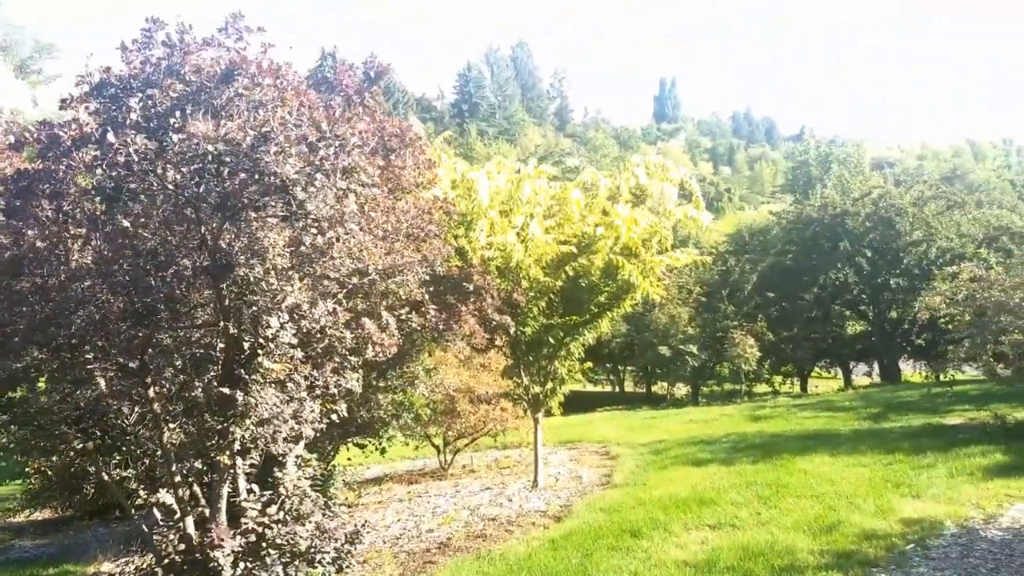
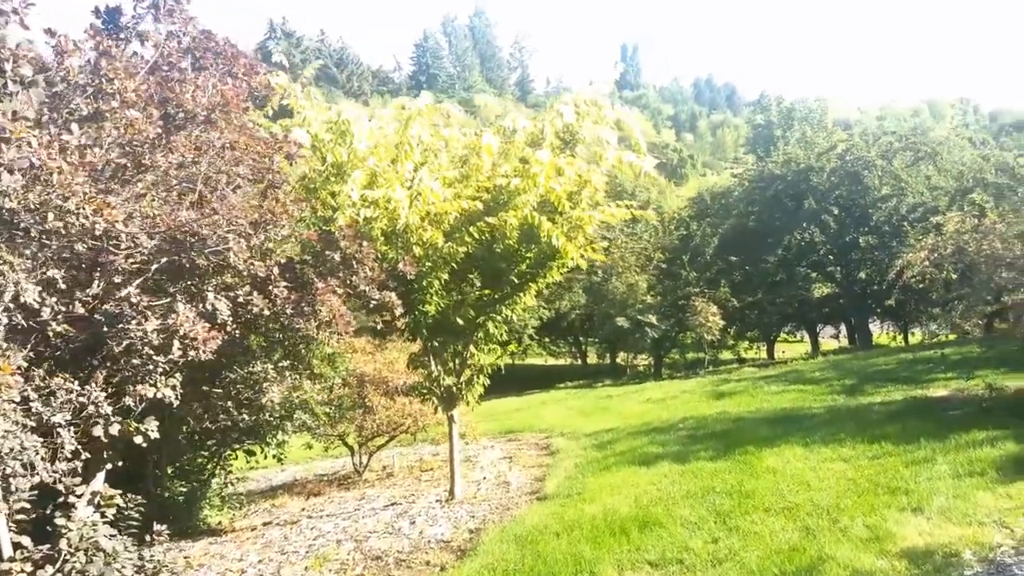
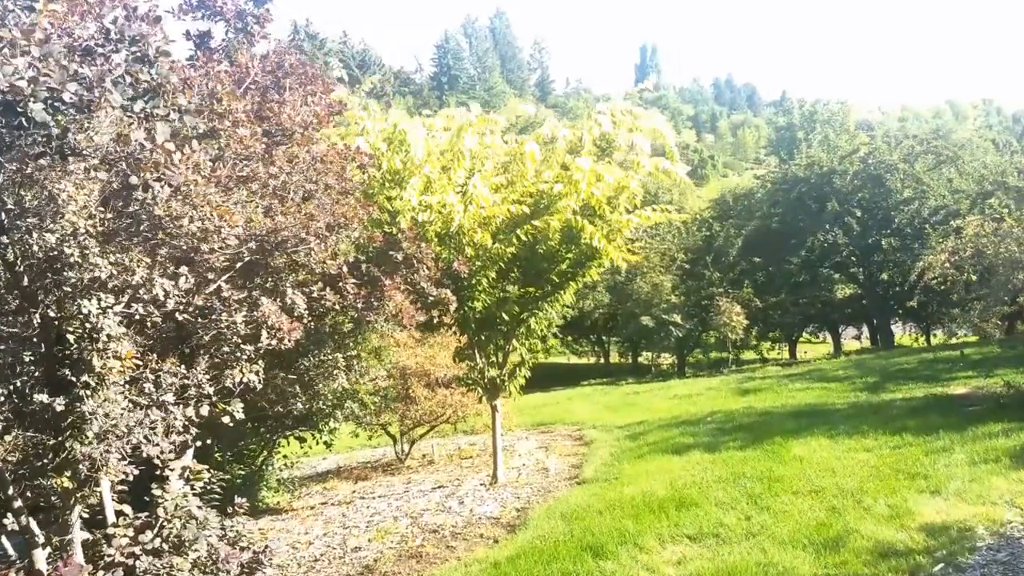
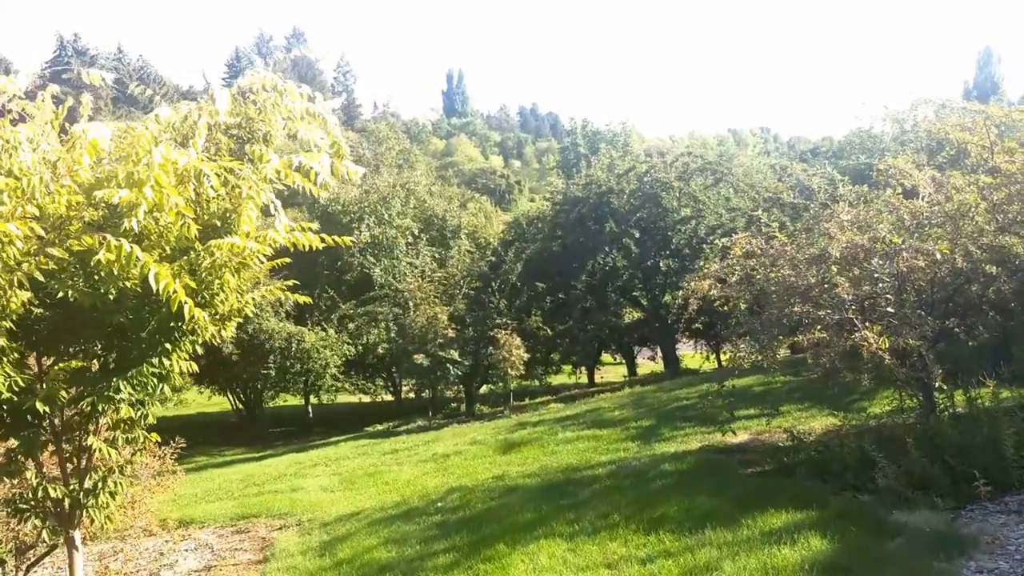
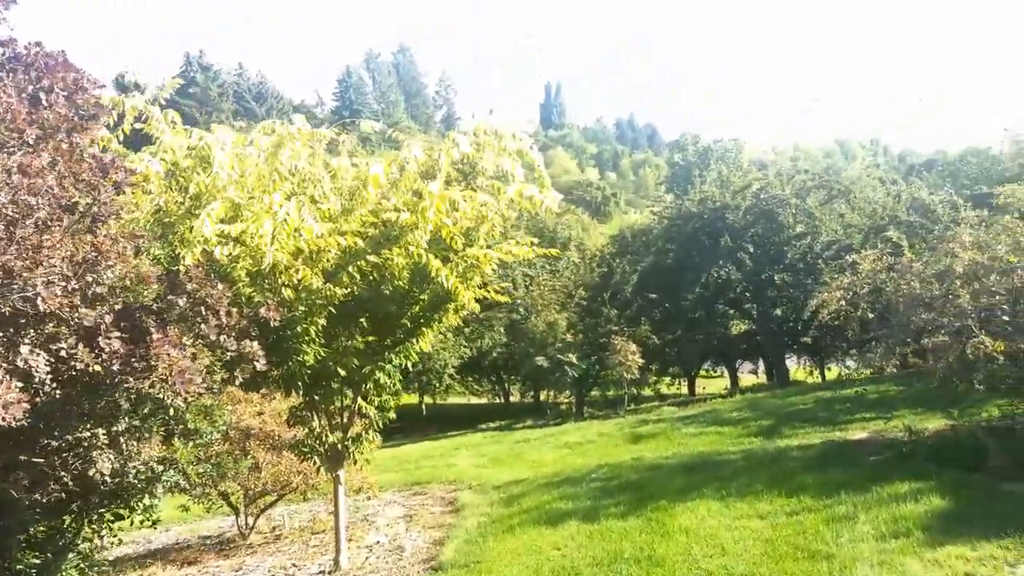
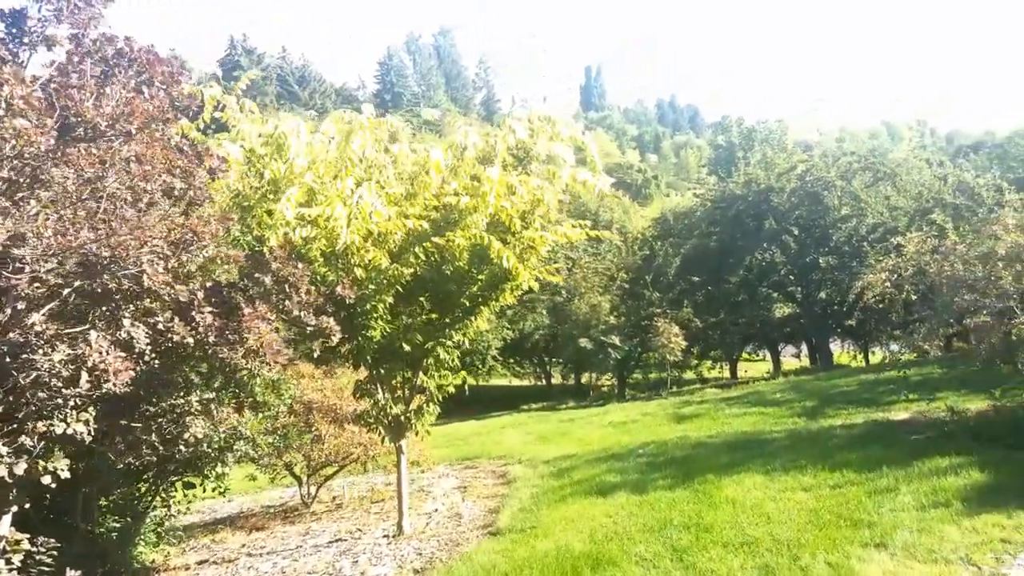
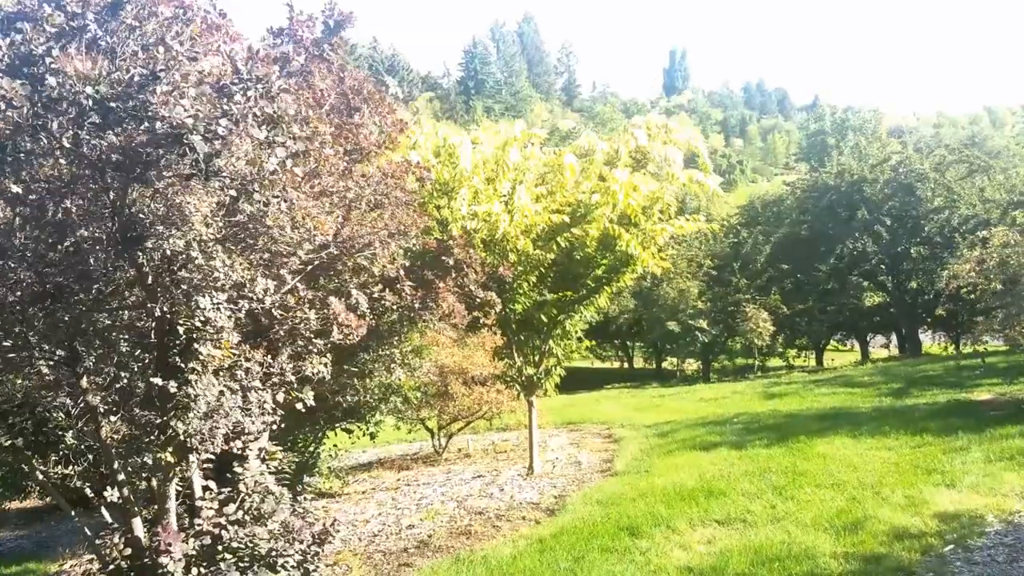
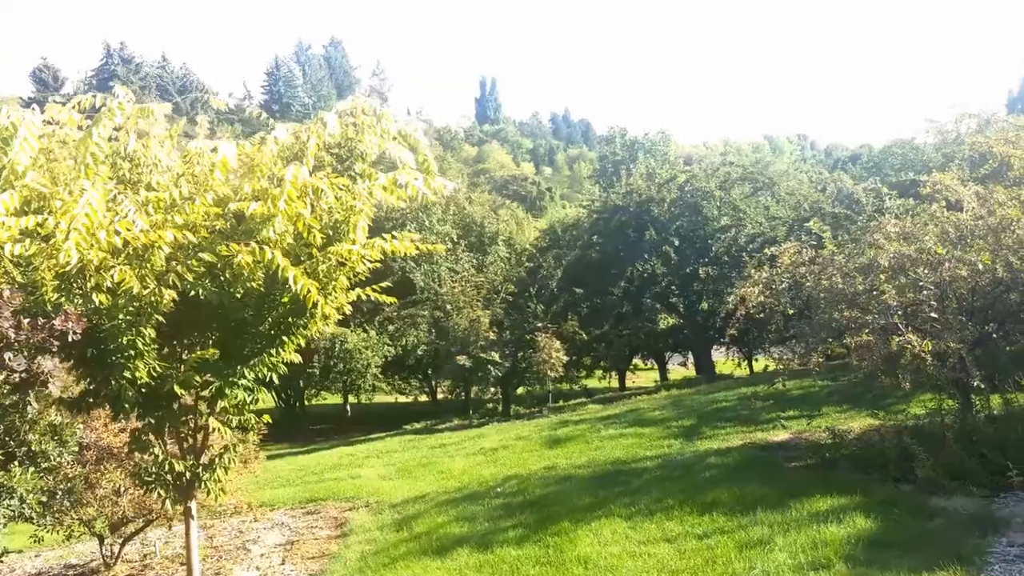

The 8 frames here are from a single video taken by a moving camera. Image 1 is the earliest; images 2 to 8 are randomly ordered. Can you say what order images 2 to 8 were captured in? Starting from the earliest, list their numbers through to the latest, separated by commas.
7, 3, 2, 6, 5, 8, 4
